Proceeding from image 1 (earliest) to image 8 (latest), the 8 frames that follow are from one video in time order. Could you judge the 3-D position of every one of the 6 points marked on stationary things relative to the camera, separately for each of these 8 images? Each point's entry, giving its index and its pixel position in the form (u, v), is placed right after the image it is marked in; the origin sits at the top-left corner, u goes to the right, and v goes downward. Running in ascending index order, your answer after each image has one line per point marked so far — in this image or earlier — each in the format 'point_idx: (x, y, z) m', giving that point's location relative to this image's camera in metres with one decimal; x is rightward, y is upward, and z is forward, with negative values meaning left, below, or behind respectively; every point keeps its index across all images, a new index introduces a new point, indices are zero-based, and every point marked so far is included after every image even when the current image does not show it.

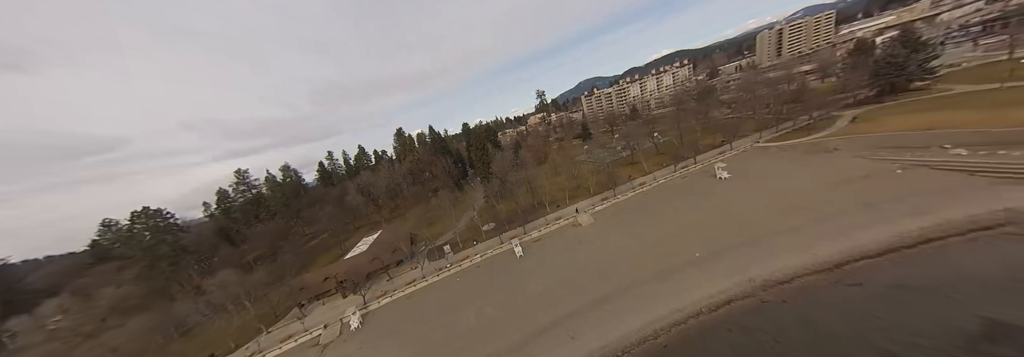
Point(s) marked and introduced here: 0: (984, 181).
0: (+25.7, -0.1, +11.2) m
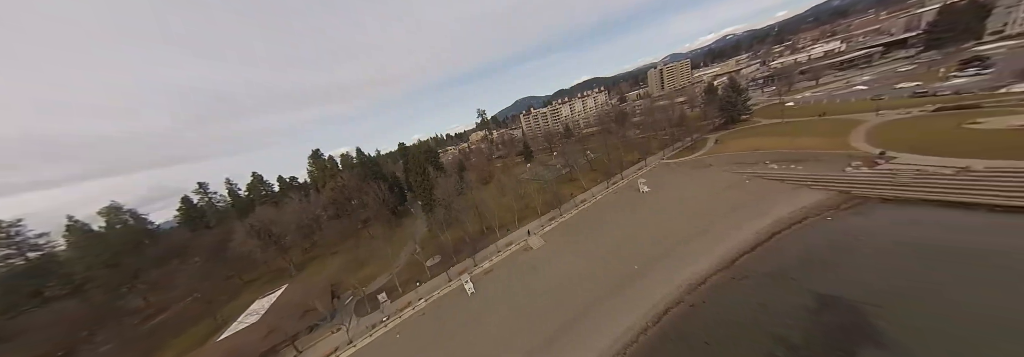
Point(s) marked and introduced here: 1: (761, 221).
0: (+22.4, -0.7, +16.6) m
1: (+17.8, -2.8, +14.9) m
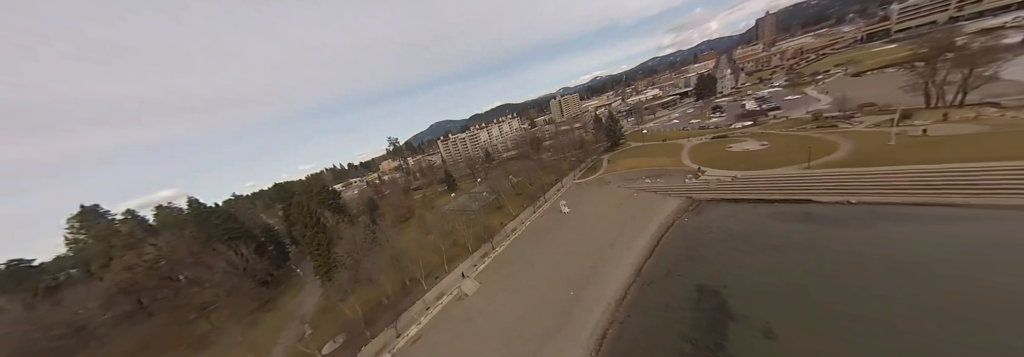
0: (+15.8, -1.9, +22.3) m
1: (+12.4, -4.2, +18.9) m
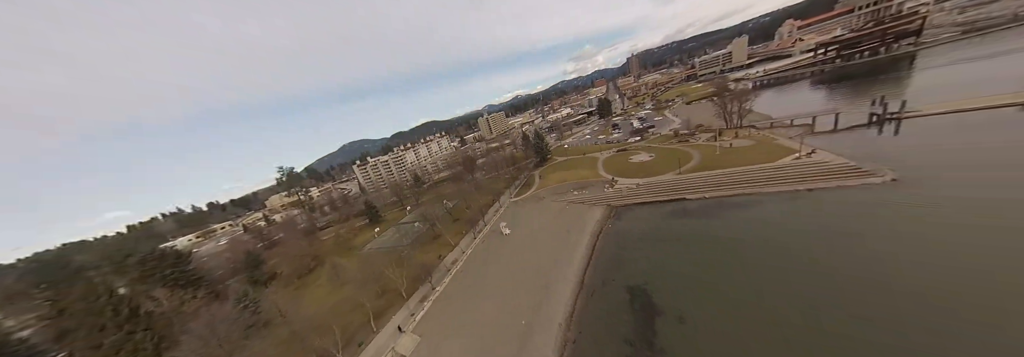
0: (+9.1, -3.4, +25.3) m
1: (+7.0, -5.6, +20.9) m
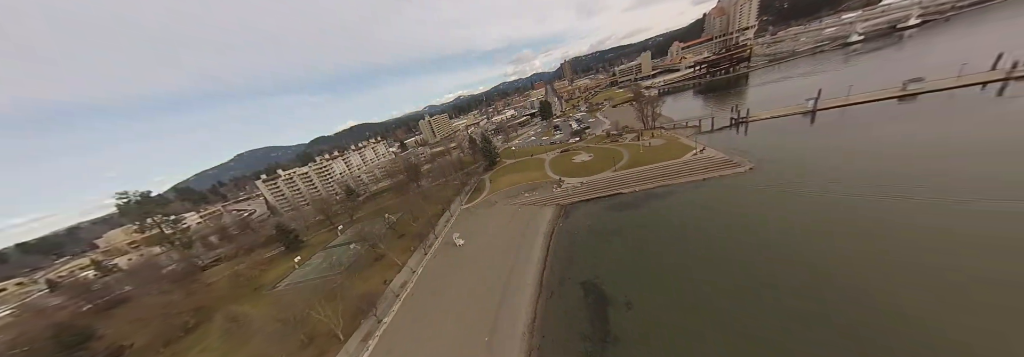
0: (+3.4, -3.6, +26.2) m
1: (+2.6, -6.0, +21.5) m
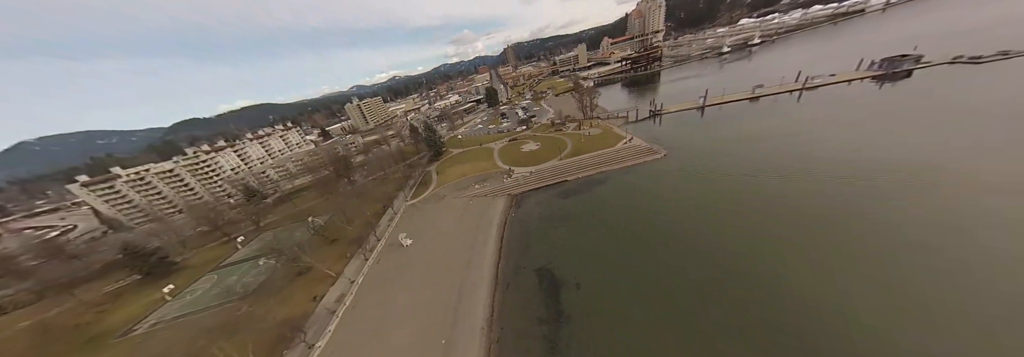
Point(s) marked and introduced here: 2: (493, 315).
0: (-2.6, -2.5, +26.0) m
1: (-2.2, -5.1, +21.4) m
2: (-1.3, -9.3, +13.5) m
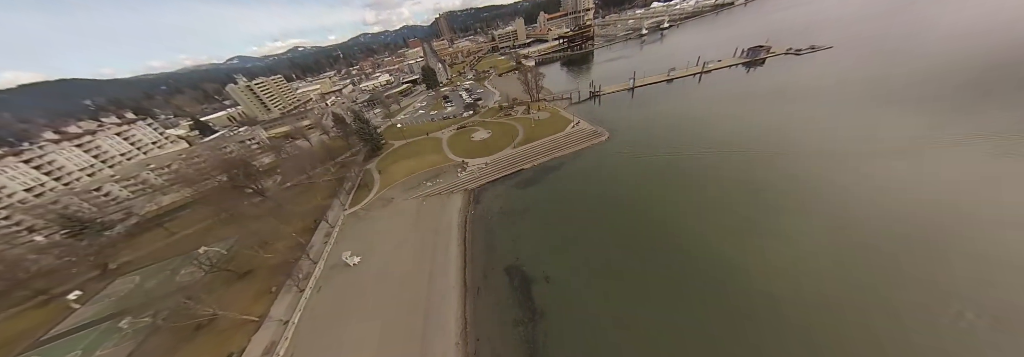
0: (-7.5, -2.0, +24.2) m
1: (-5.8, -5.0, +20.1) m
2: (-2.8, -9.6, +13.1) m
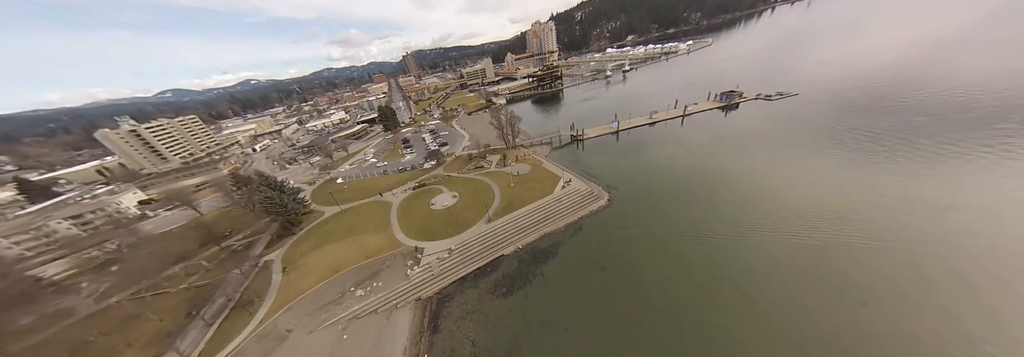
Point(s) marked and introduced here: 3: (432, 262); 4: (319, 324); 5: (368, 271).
0: (-9.1, -10.0, +15.1) m
1: (-6.7, -12.3, +10.9) m
2: (-2.6, -15.8, +3.7) m
3: (-6.9, -6.9, +18.1) m
4: (-14.0, -10.3, +15.5) m
5: (-12.5, -7.6, +18.5) m
